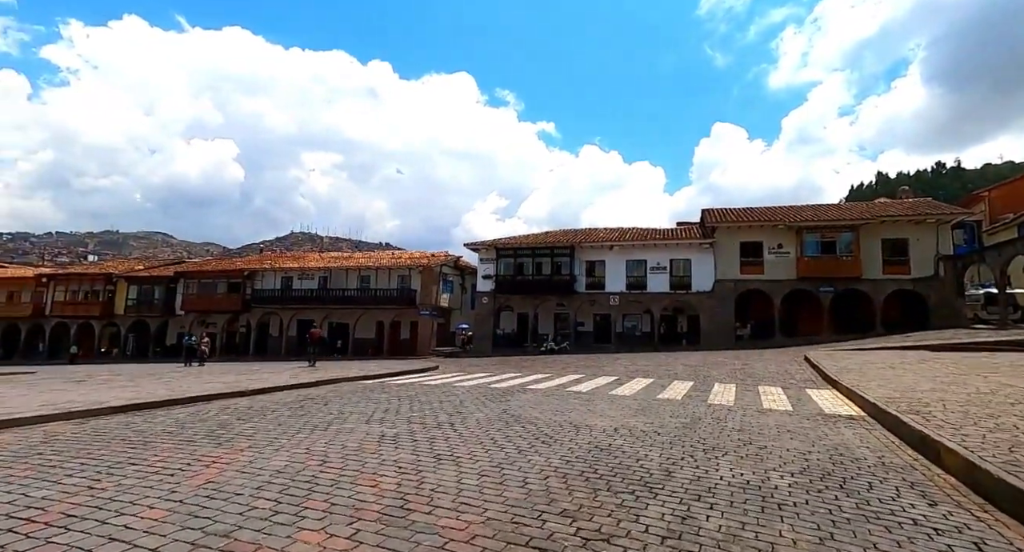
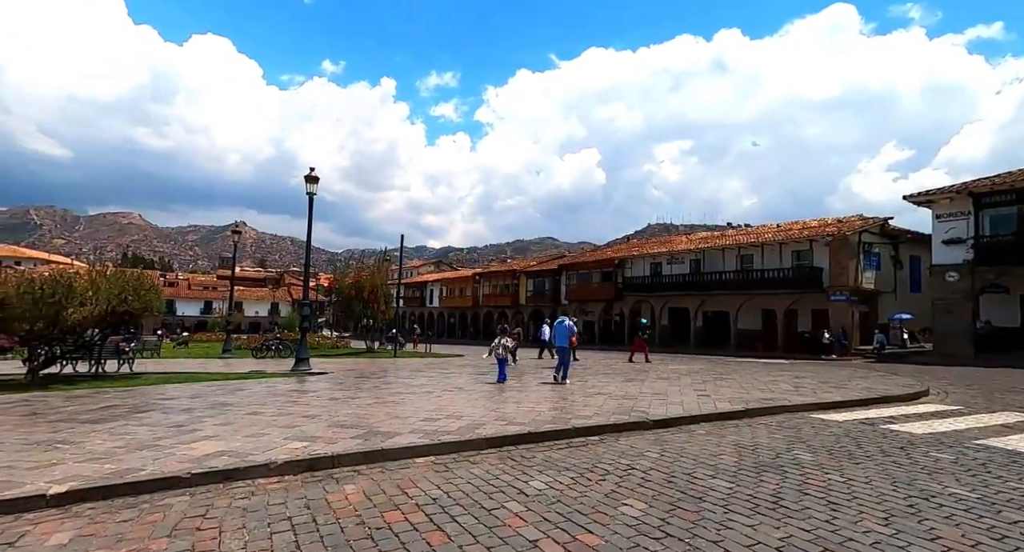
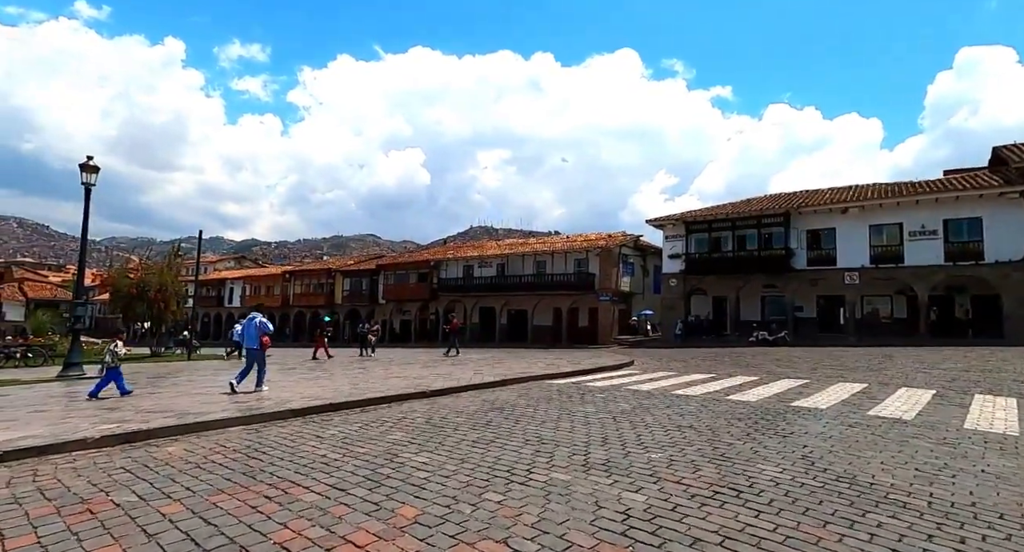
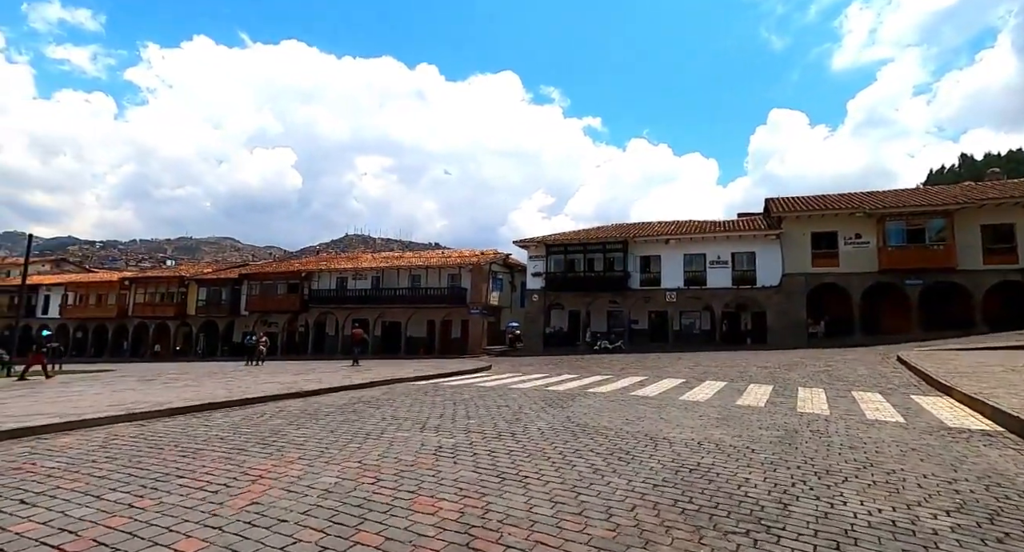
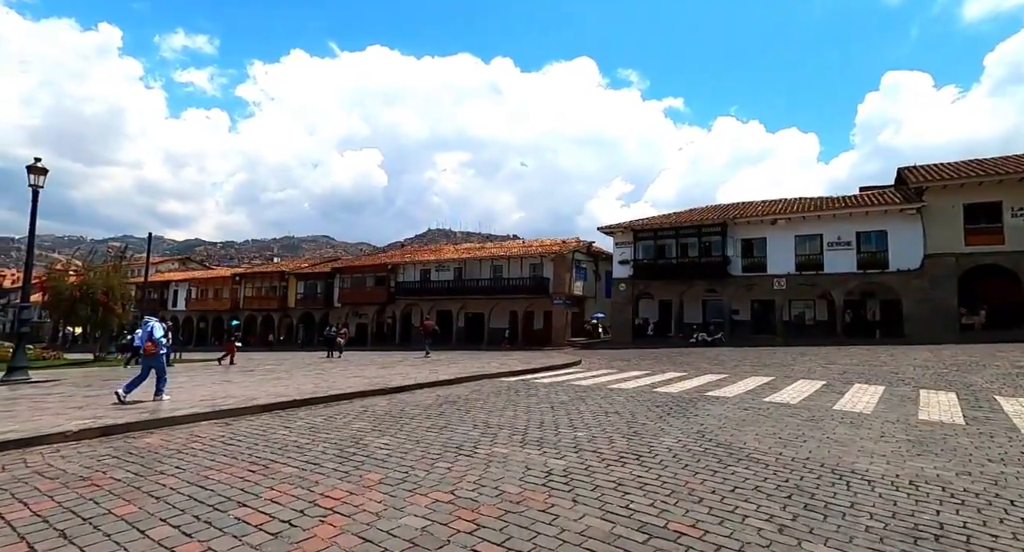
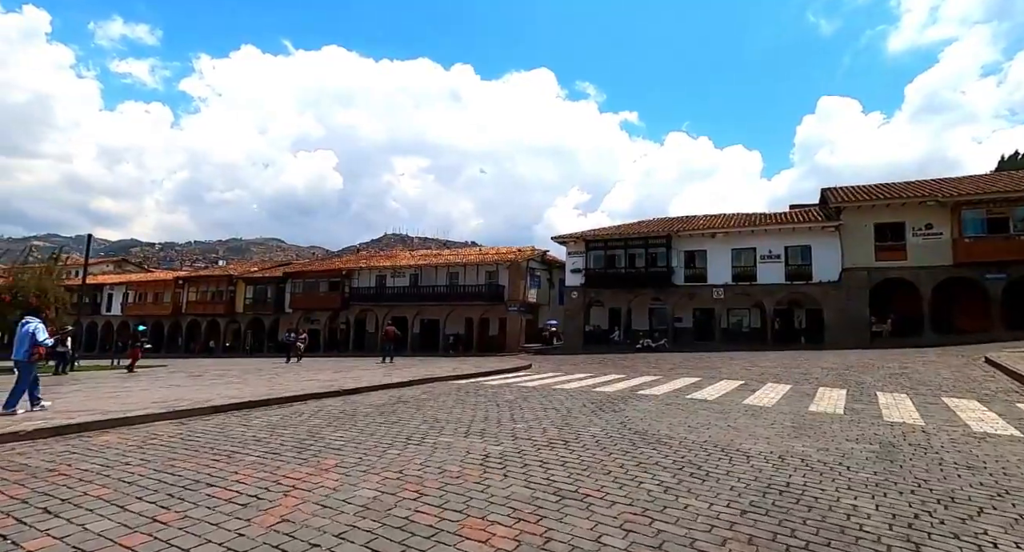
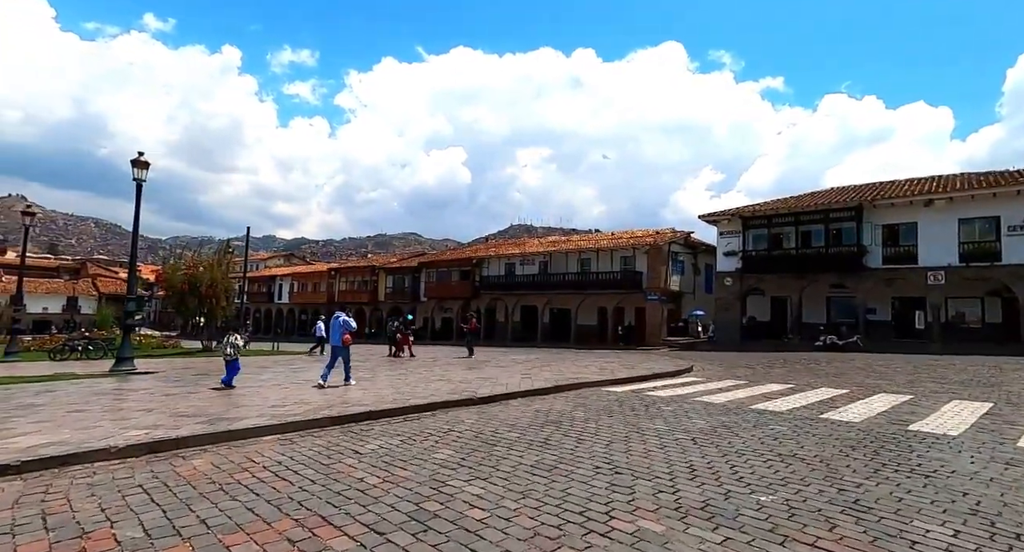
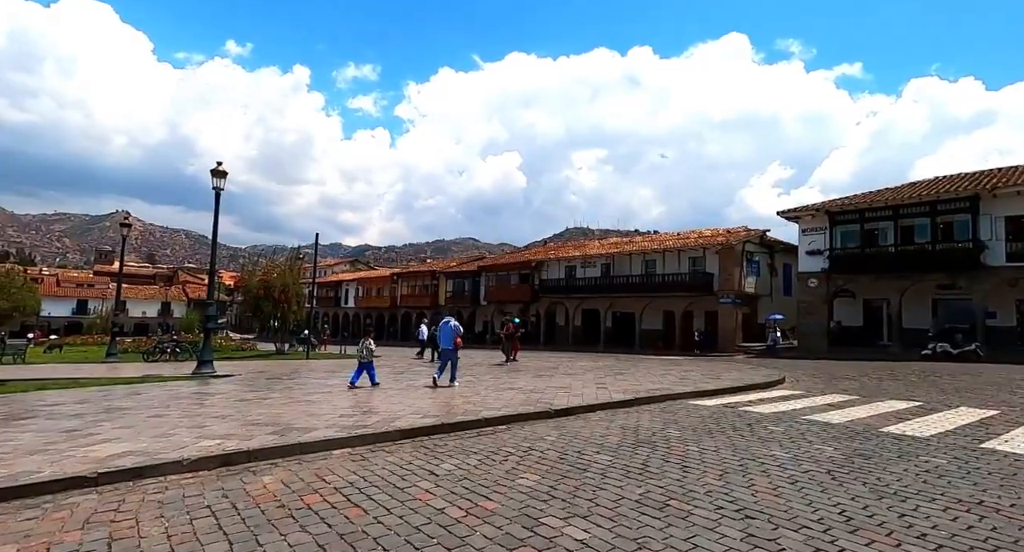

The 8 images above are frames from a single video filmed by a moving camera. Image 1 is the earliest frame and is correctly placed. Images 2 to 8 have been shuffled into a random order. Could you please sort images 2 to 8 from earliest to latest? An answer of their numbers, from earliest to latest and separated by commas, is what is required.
4, 6, 5, 3, 7, 8, 2
